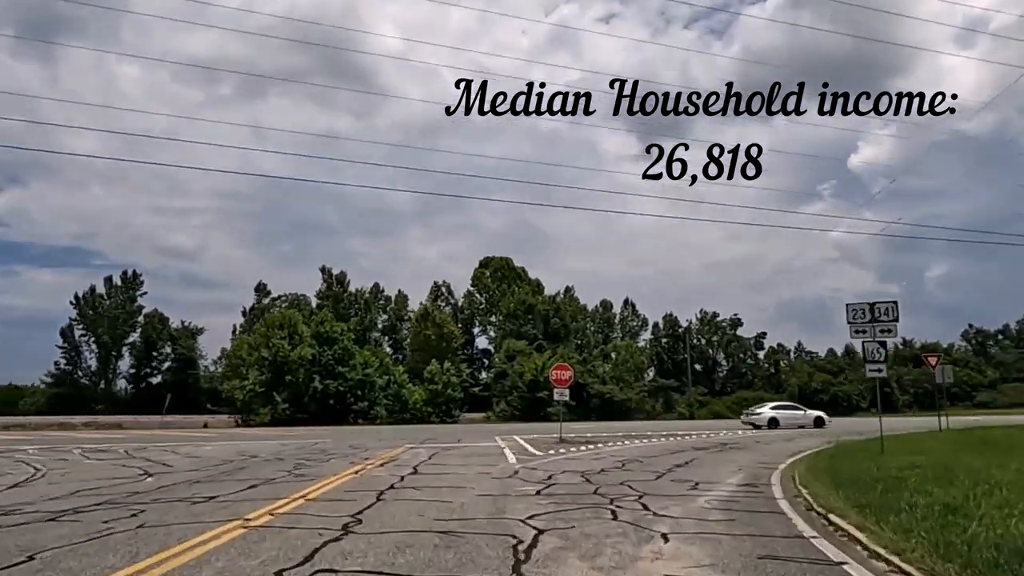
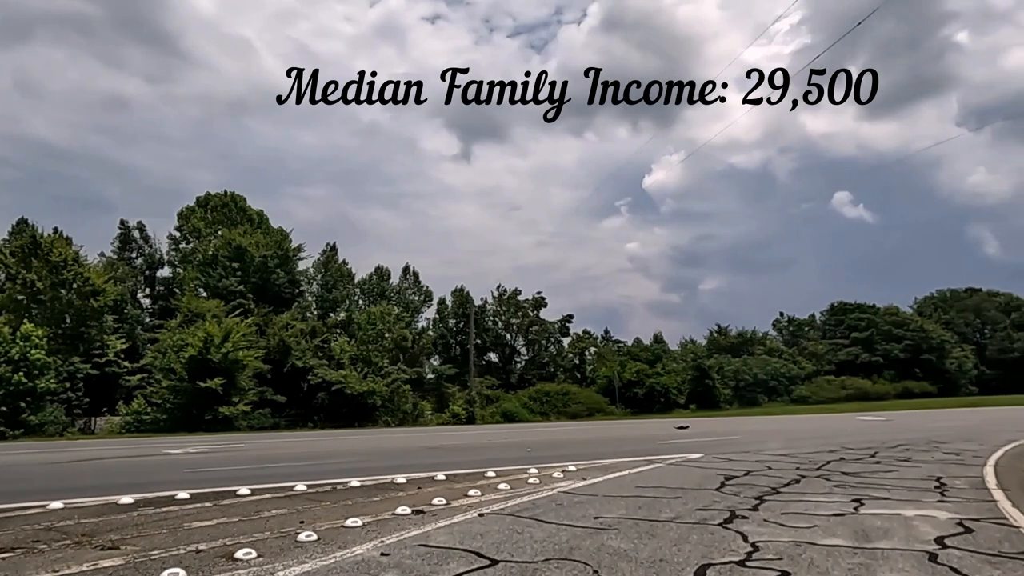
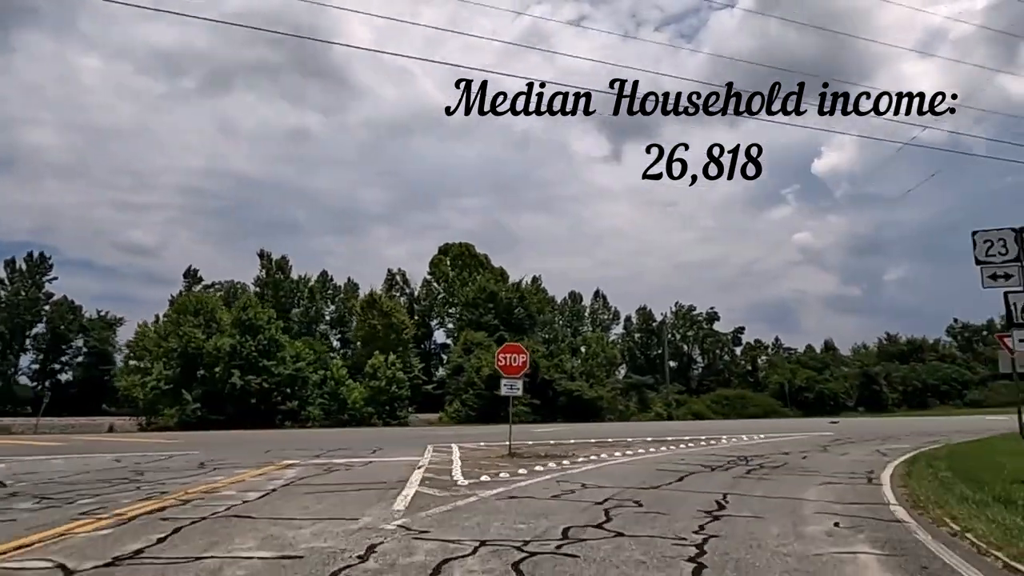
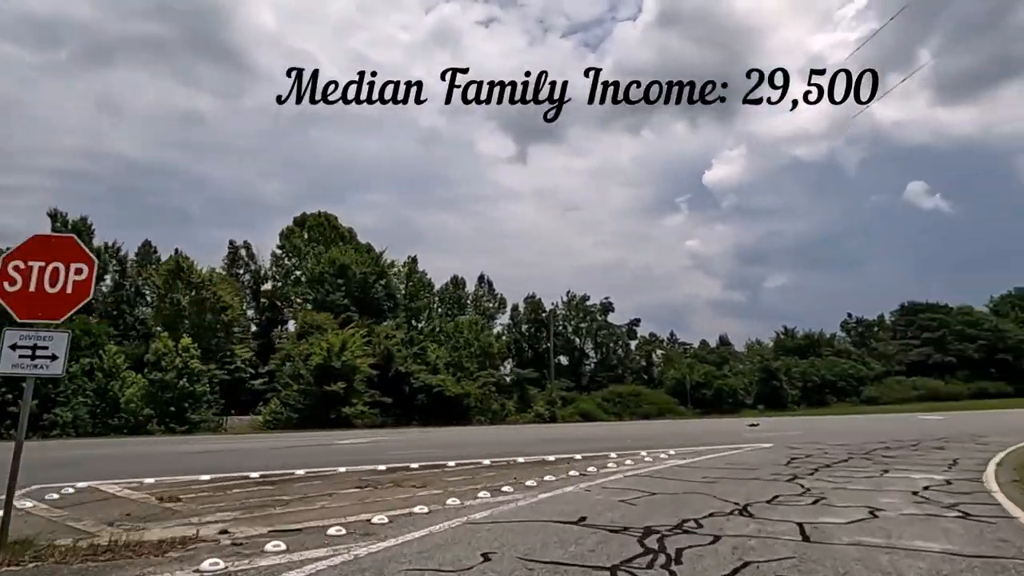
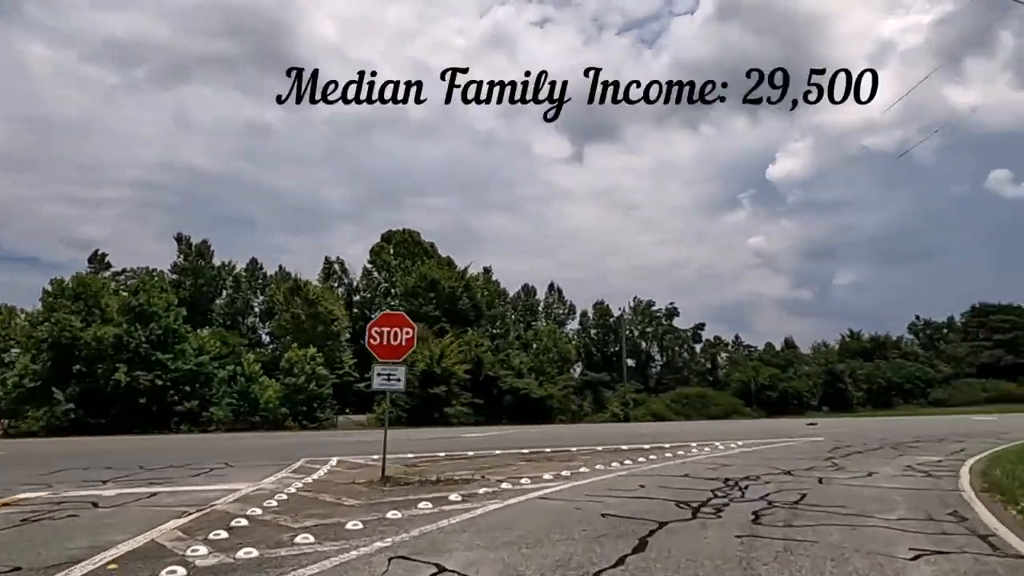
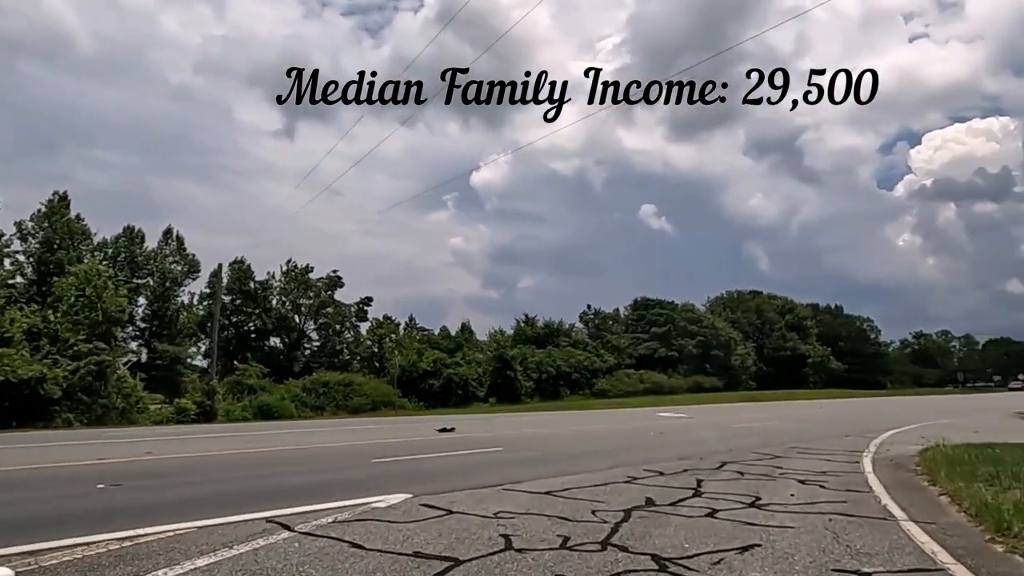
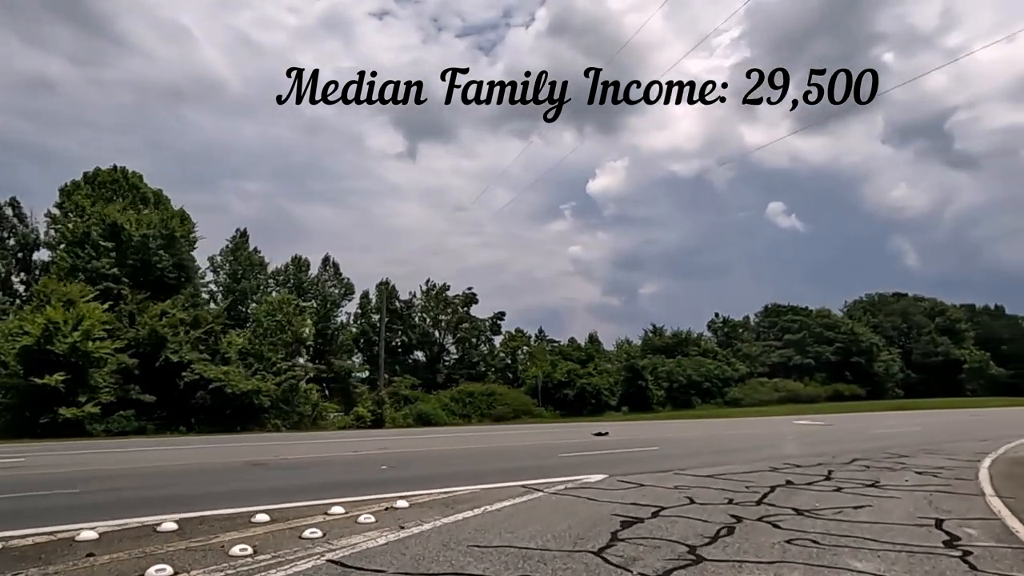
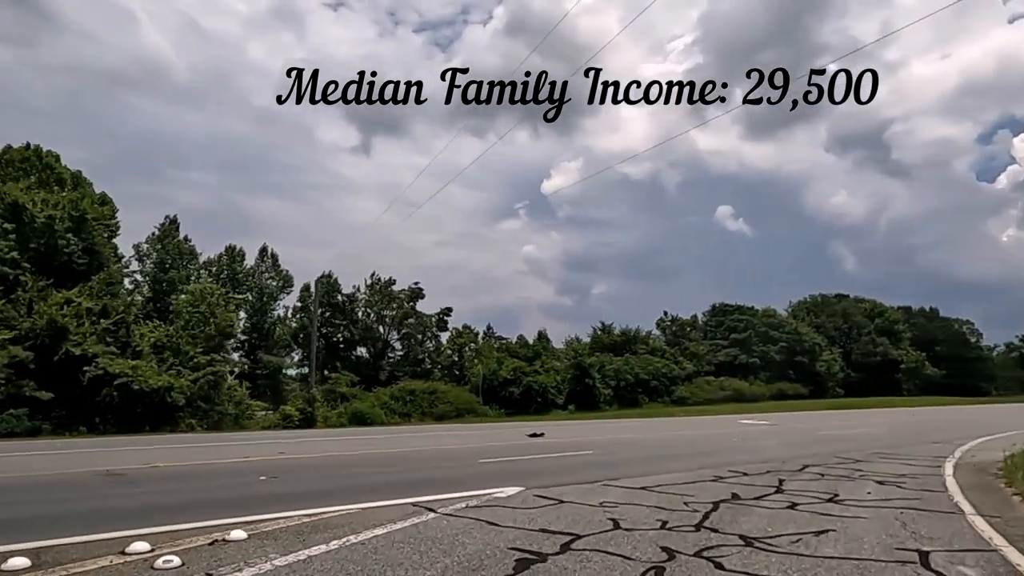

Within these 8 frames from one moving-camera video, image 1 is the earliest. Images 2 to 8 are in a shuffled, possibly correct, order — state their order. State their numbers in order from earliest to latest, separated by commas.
3, 5, 4, 2, 7, 8, 6
